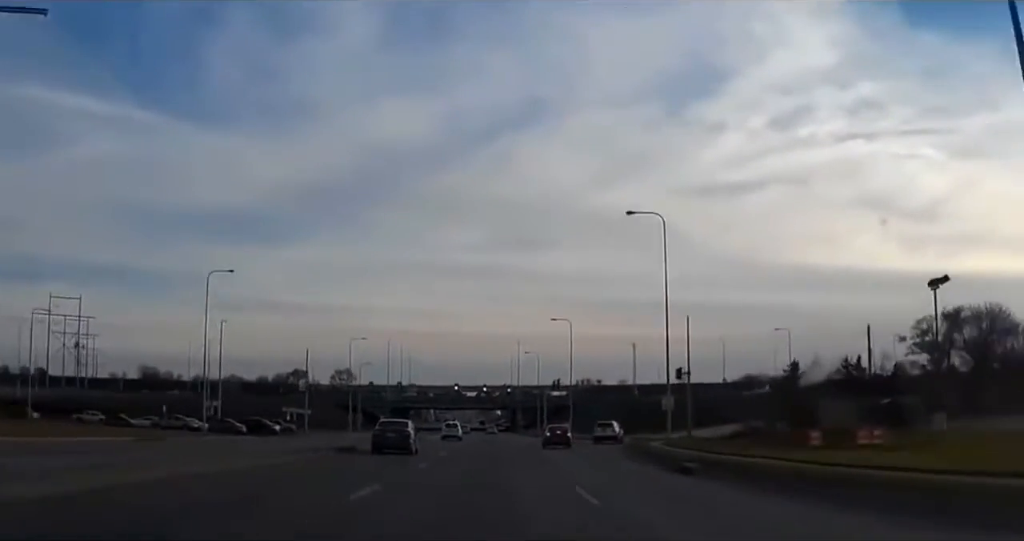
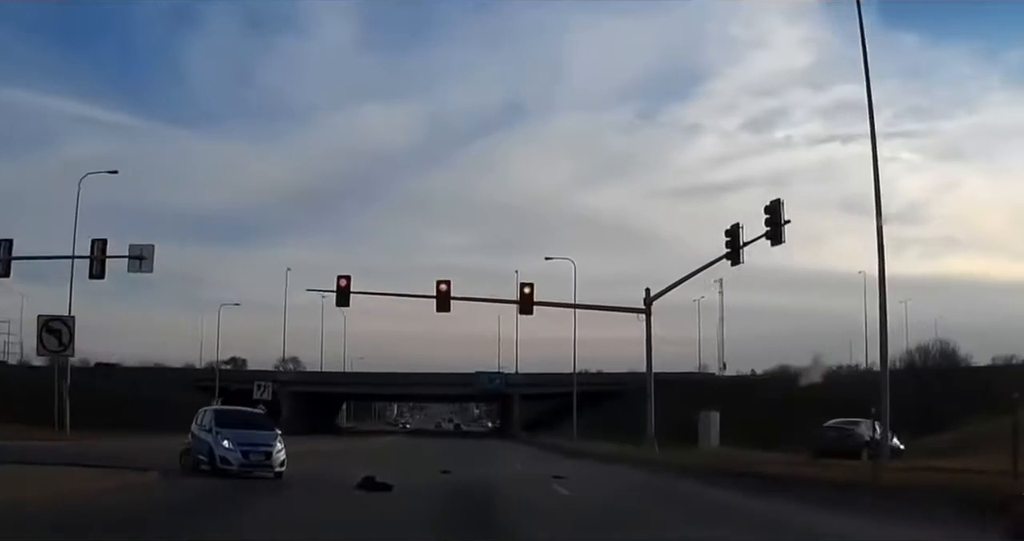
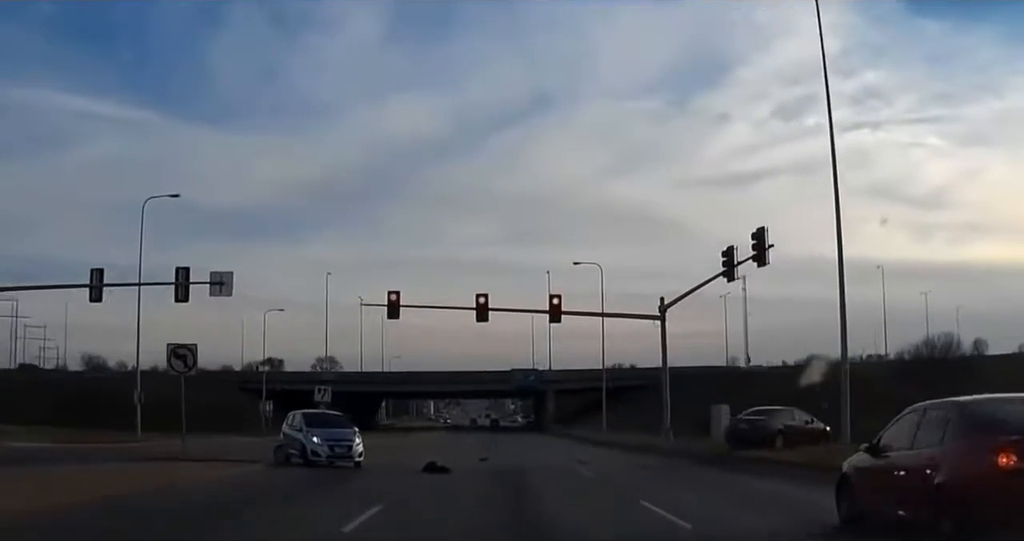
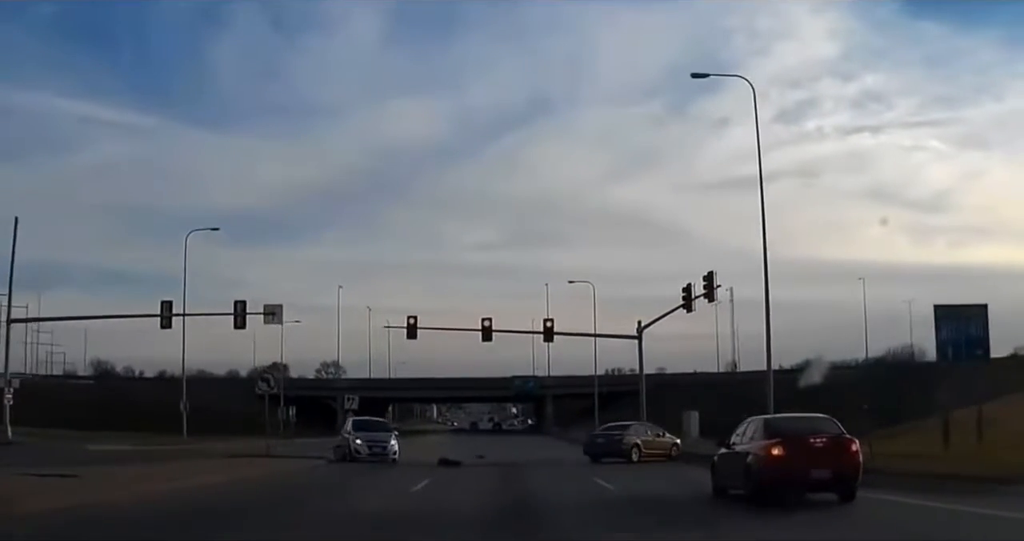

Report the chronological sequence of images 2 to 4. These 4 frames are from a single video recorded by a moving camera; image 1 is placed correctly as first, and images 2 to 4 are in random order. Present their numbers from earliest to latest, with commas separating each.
4, 3, 2
